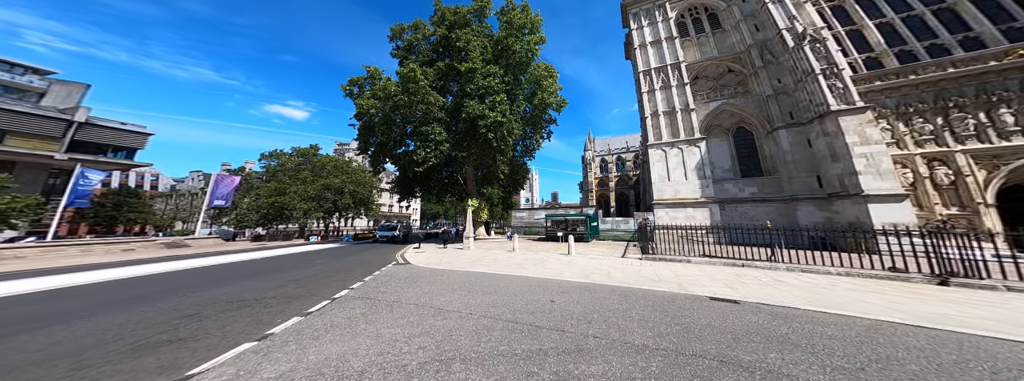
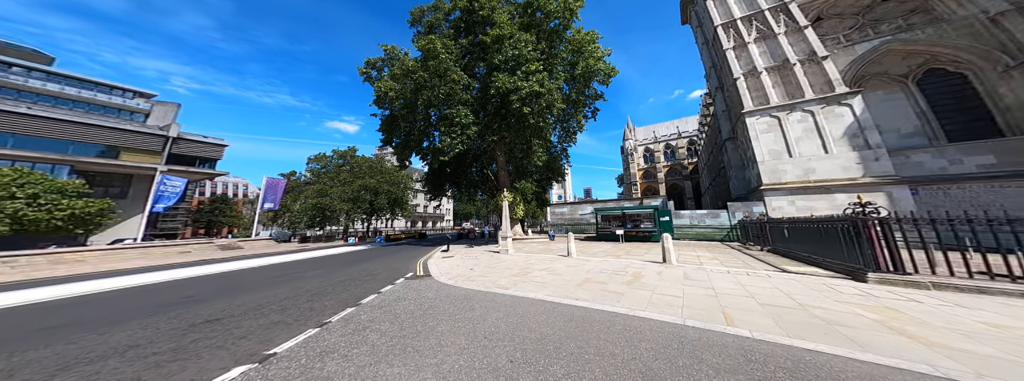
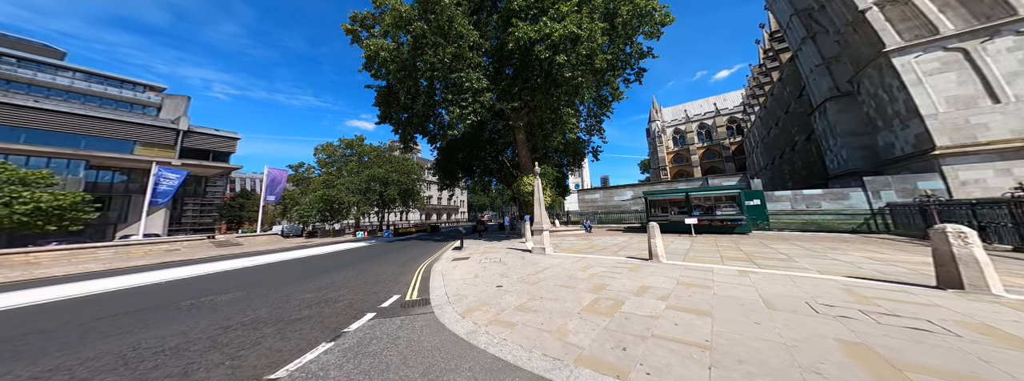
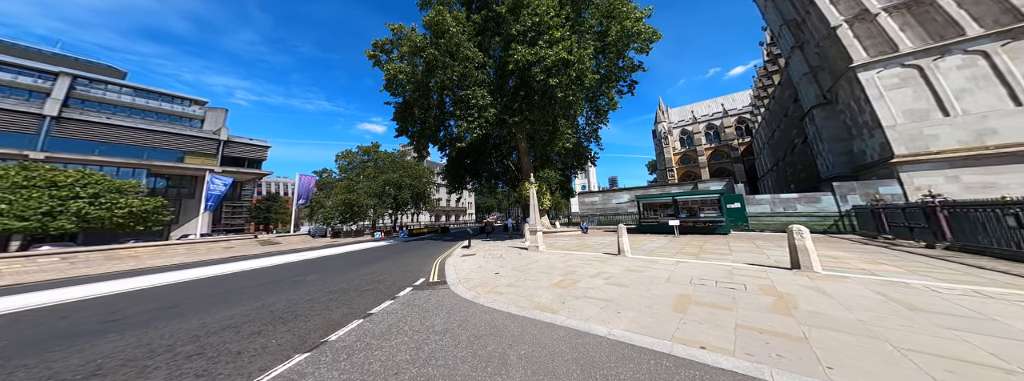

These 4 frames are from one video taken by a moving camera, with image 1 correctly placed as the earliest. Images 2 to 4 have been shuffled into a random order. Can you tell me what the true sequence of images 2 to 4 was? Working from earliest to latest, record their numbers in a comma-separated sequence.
2, 4, 3
